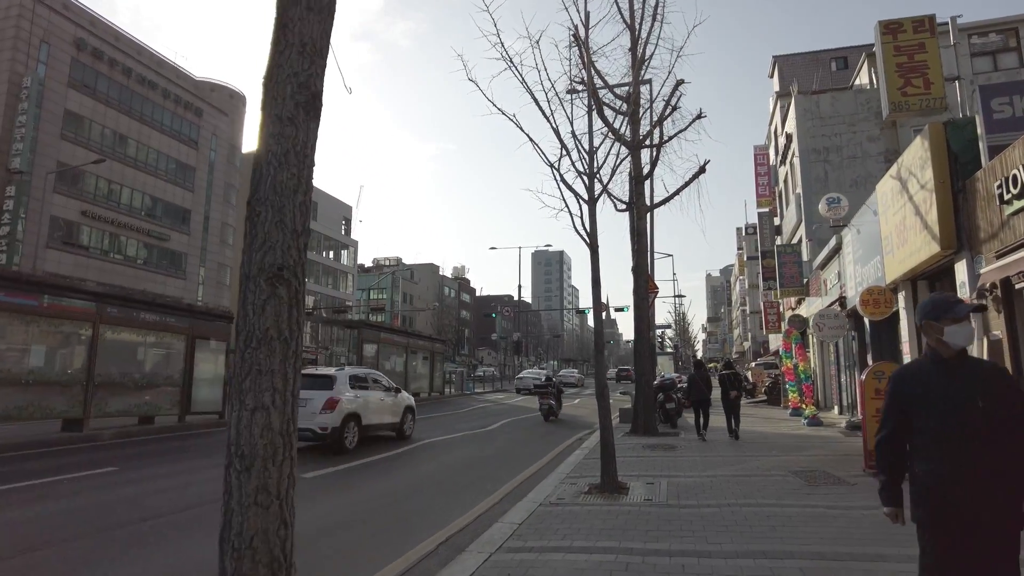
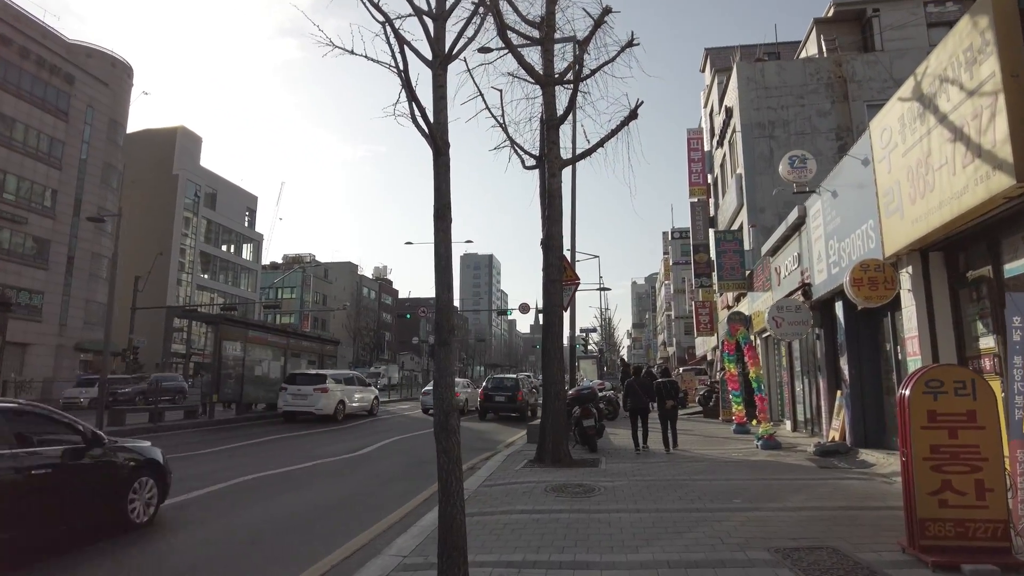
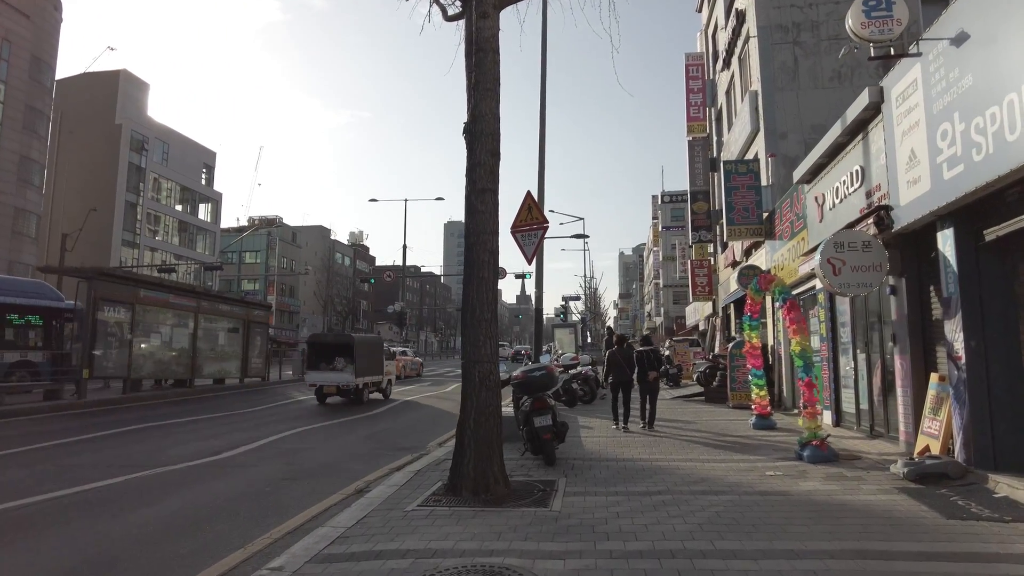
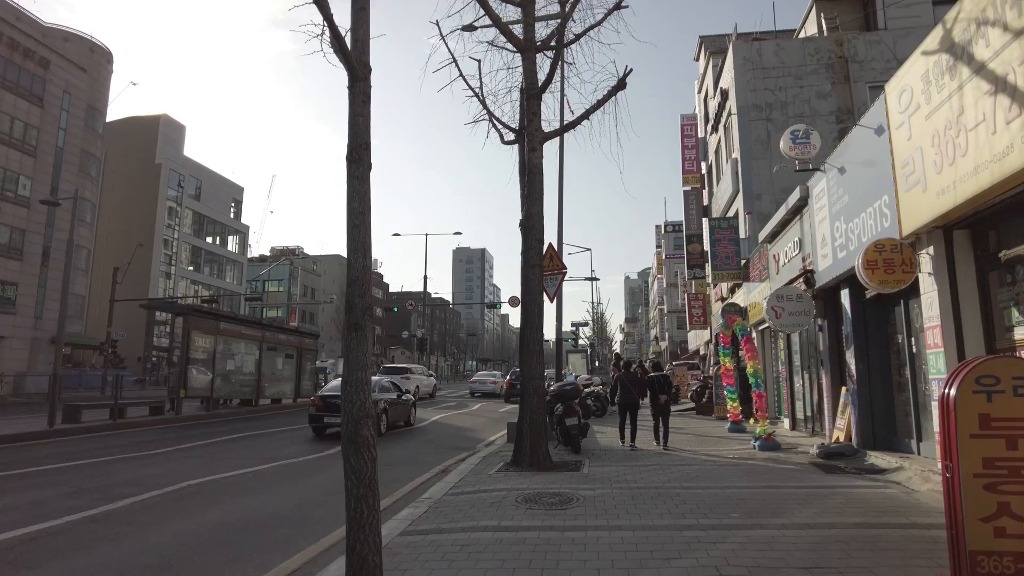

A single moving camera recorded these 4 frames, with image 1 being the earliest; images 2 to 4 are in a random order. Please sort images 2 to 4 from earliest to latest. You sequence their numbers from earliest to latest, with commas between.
2, 4, 3
